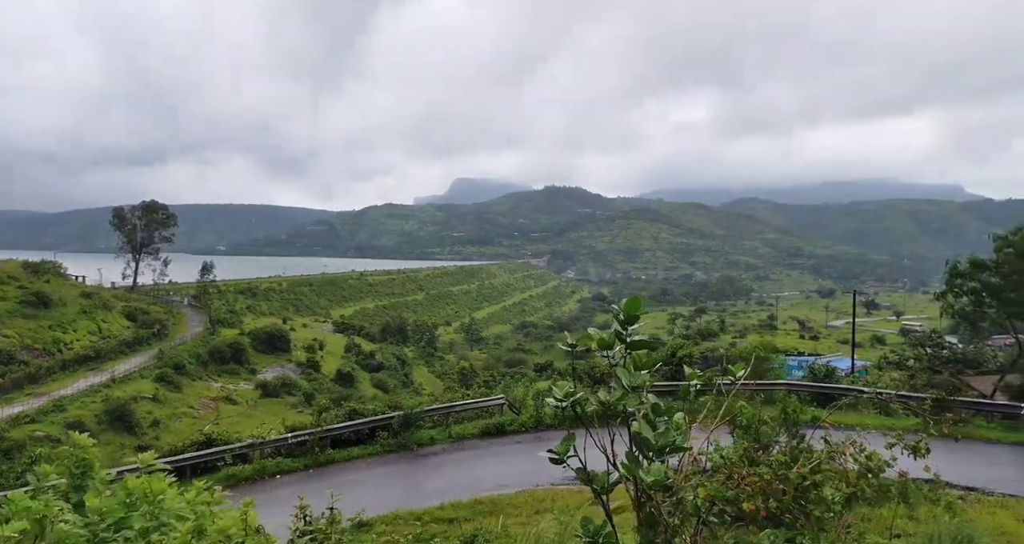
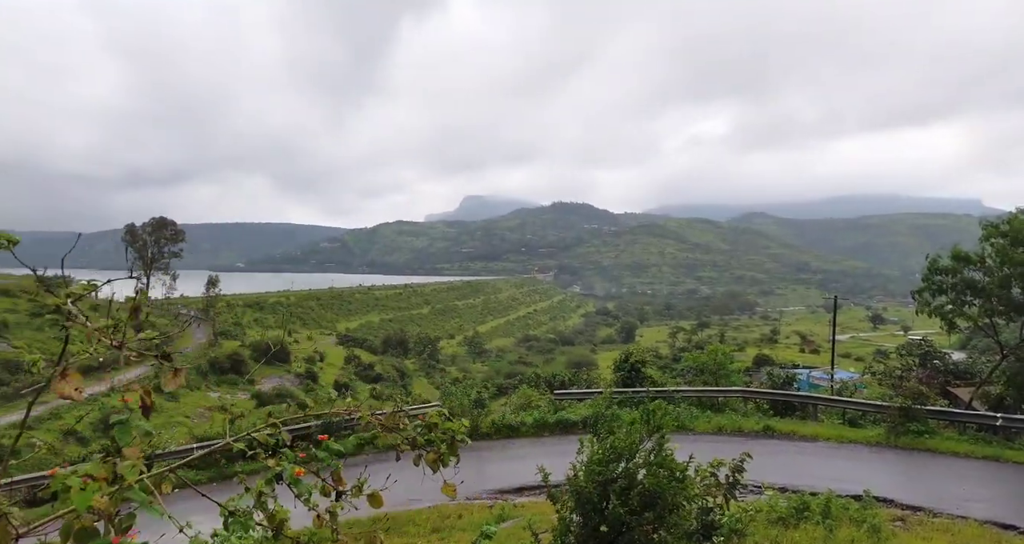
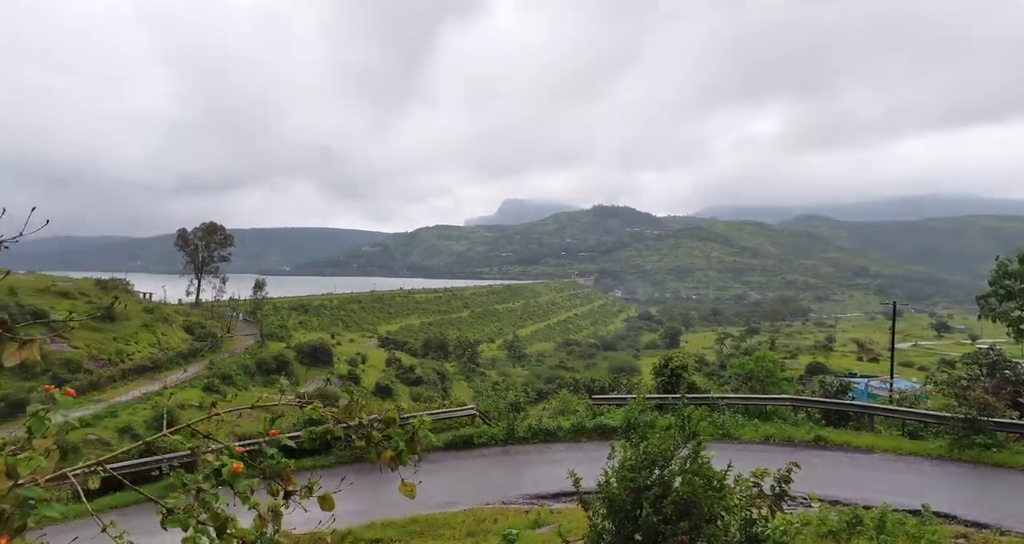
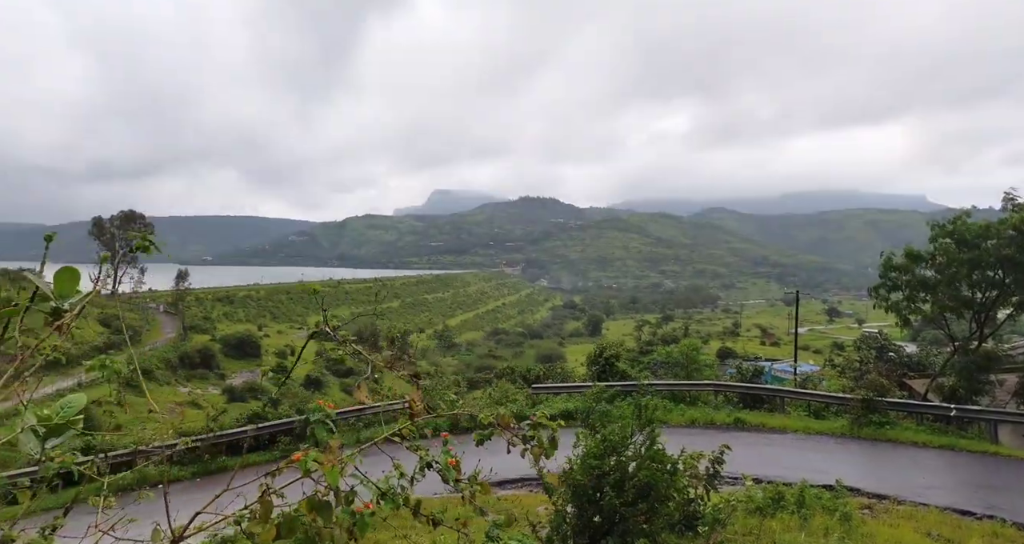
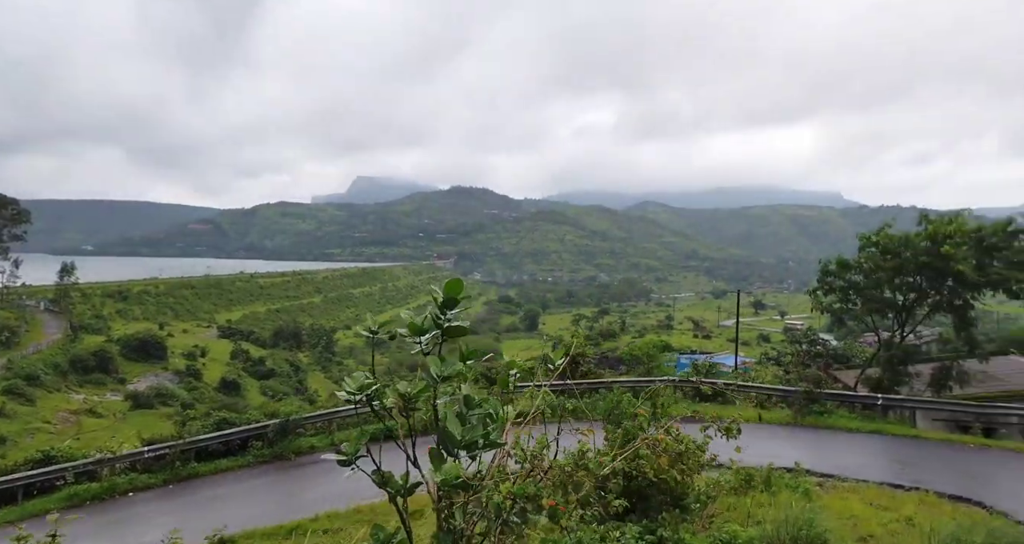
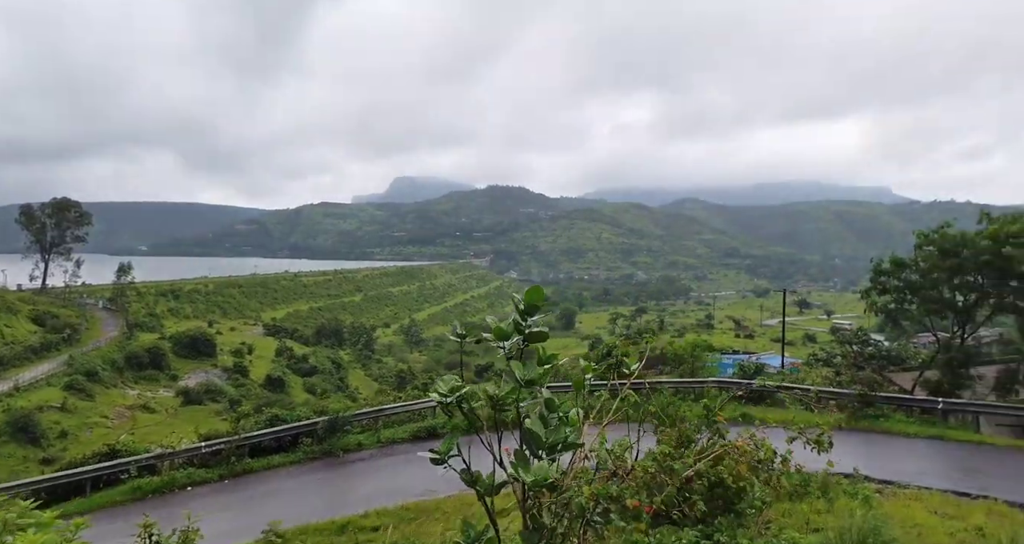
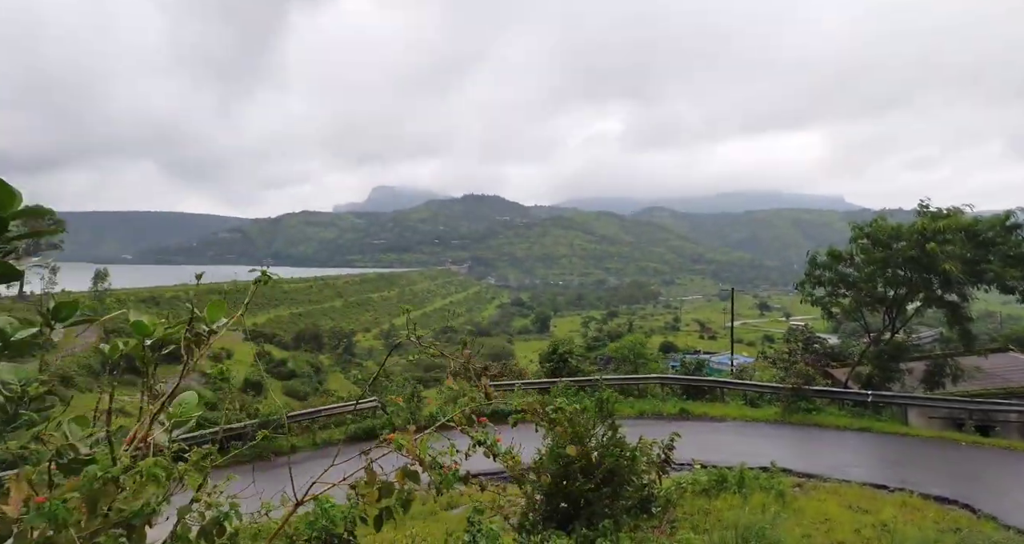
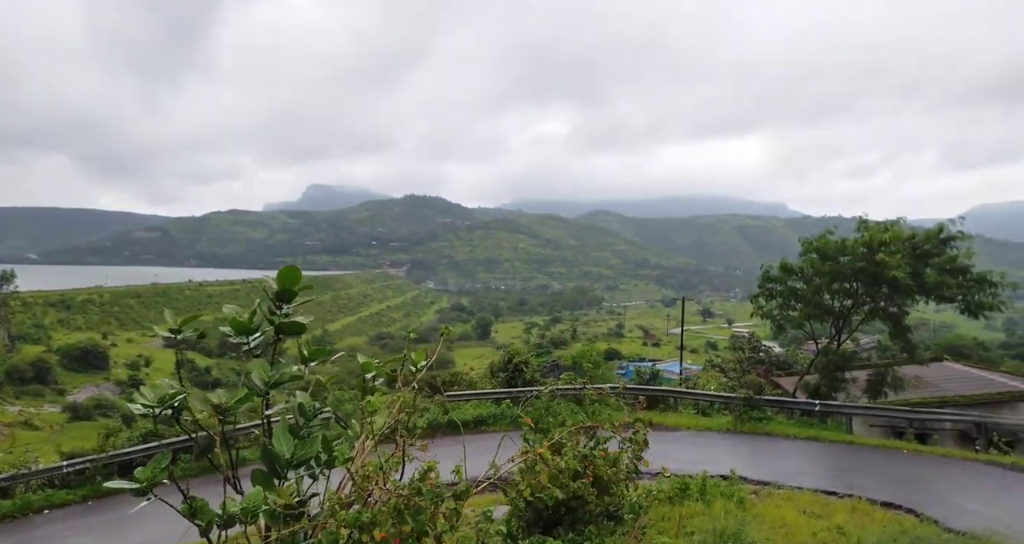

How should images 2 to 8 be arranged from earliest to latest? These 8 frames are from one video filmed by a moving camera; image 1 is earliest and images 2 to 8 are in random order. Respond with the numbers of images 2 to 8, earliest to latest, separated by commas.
6, 5, 8, 7, 4, 2, 3
